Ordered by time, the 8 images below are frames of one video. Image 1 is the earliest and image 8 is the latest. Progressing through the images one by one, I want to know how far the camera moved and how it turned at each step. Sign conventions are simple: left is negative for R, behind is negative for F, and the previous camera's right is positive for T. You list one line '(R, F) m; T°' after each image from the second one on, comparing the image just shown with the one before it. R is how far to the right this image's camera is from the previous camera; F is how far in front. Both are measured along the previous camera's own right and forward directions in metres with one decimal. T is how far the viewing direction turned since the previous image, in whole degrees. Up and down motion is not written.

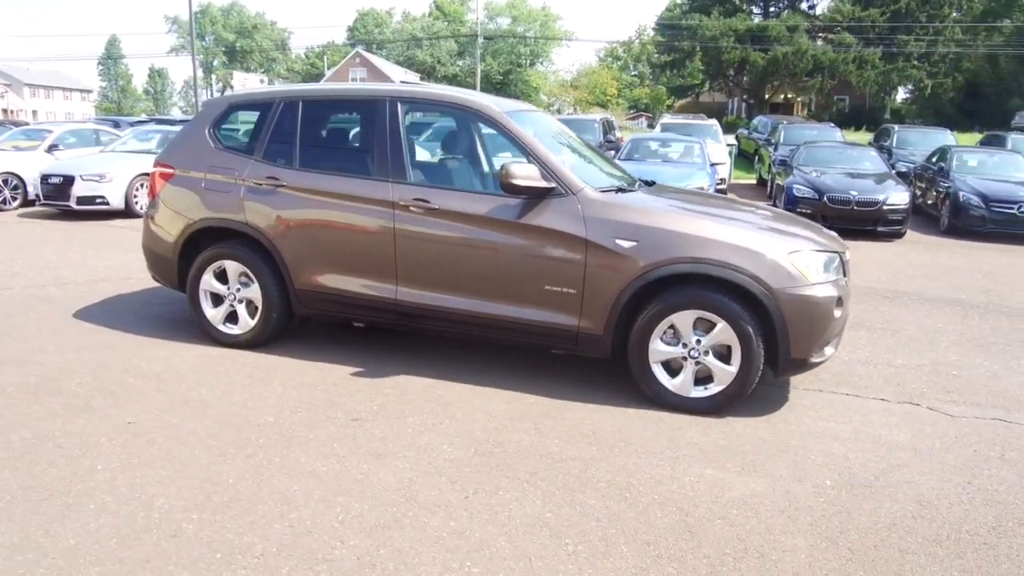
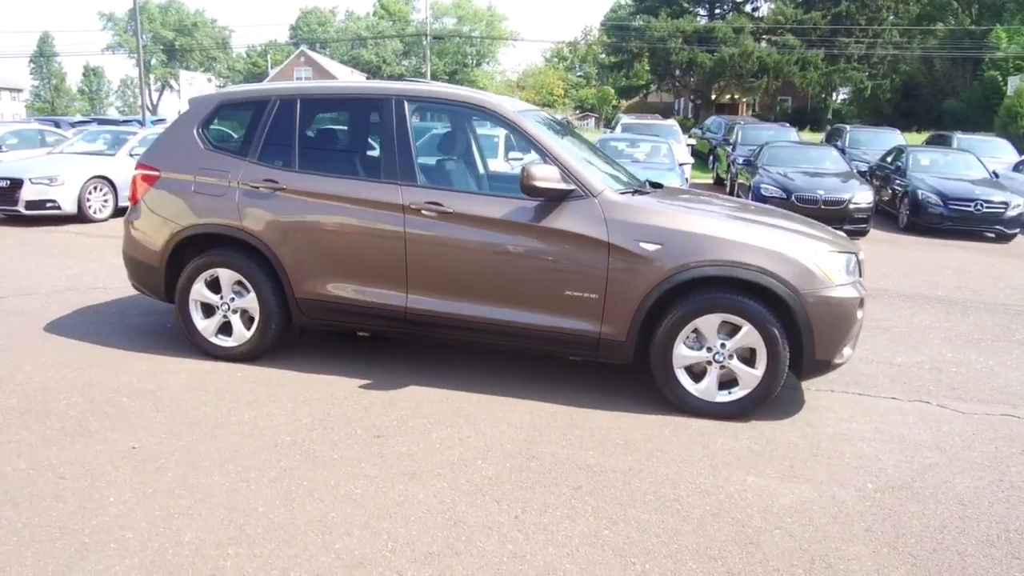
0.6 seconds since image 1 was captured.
(-0.5, +0.2) m; +4°
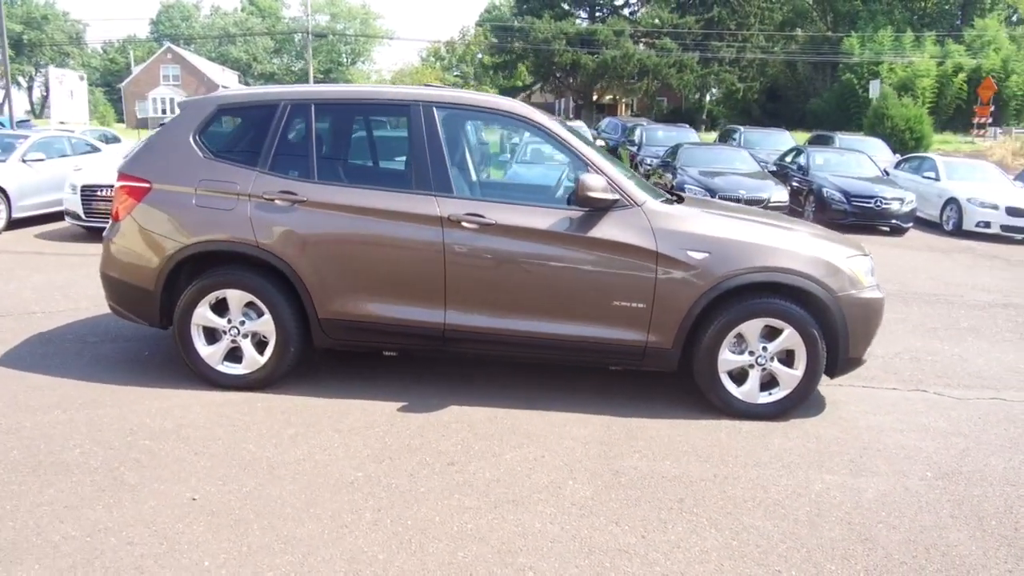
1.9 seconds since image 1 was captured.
(-1.1, +0.2) m; +9°
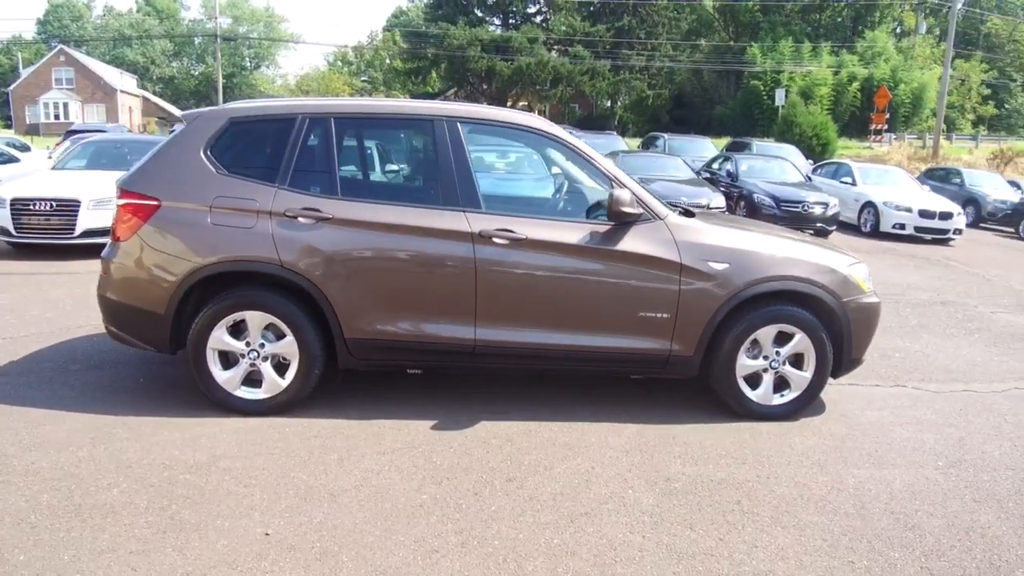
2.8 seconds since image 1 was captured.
(-0.8, 0.0) m; +7°
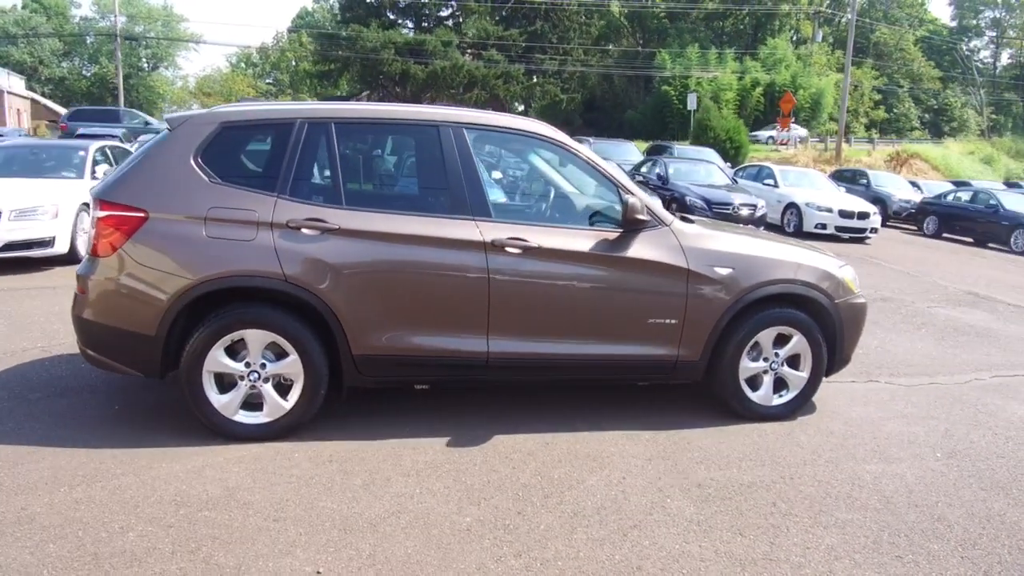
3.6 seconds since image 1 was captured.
(-0.6, +0.1) m; +7°
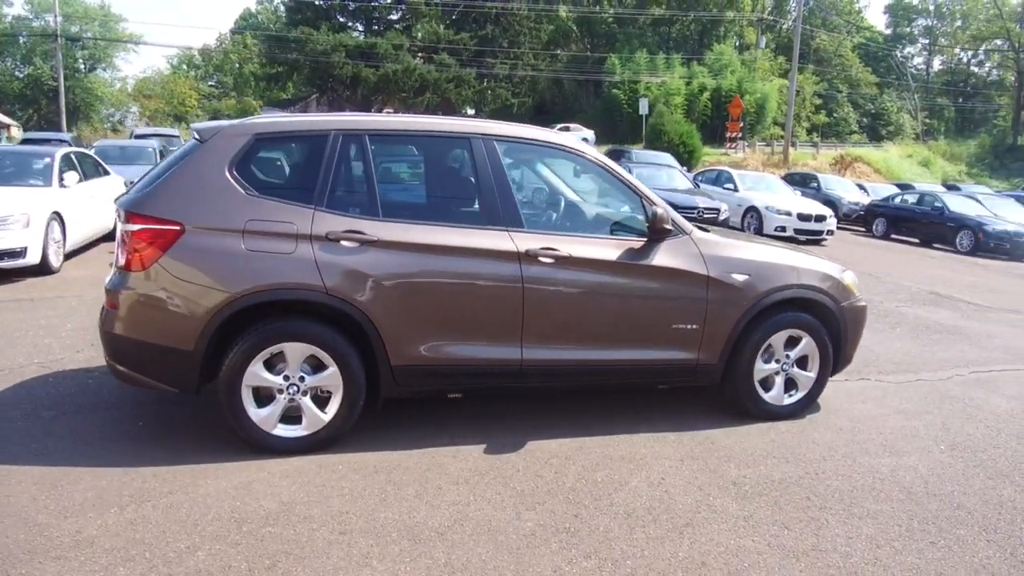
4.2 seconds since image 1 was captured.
(-0.6, -0.1) m; +4°
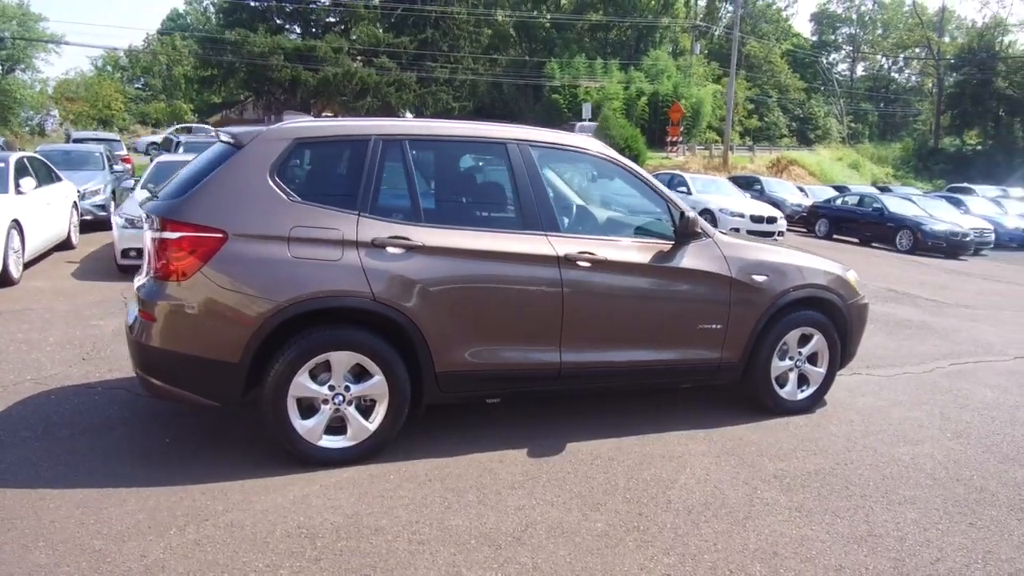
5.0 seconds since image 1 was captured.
(-0.7, 0.0) m; +5°
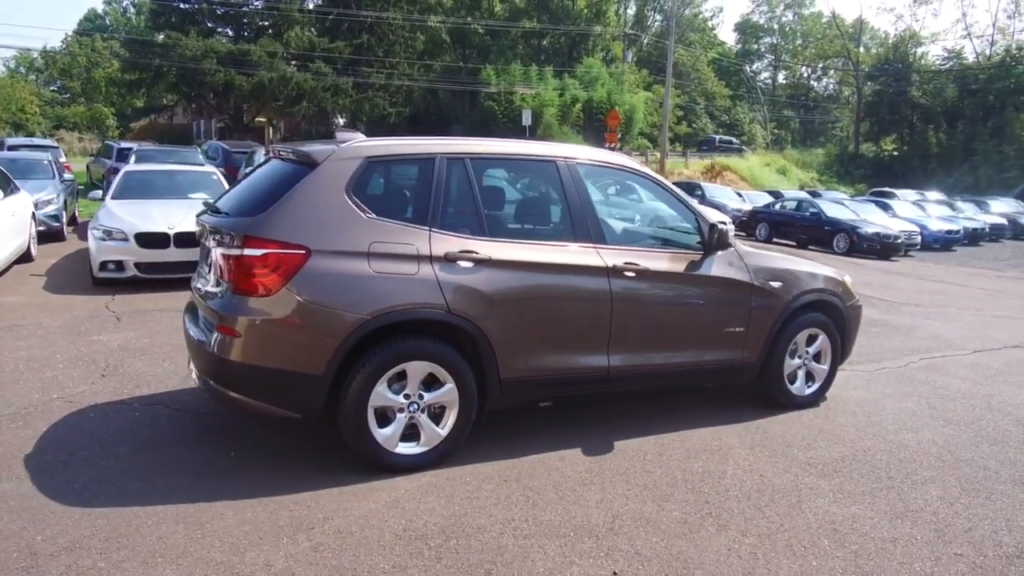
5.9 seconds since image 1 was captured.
(-0.9, -0.3) m; +5°
